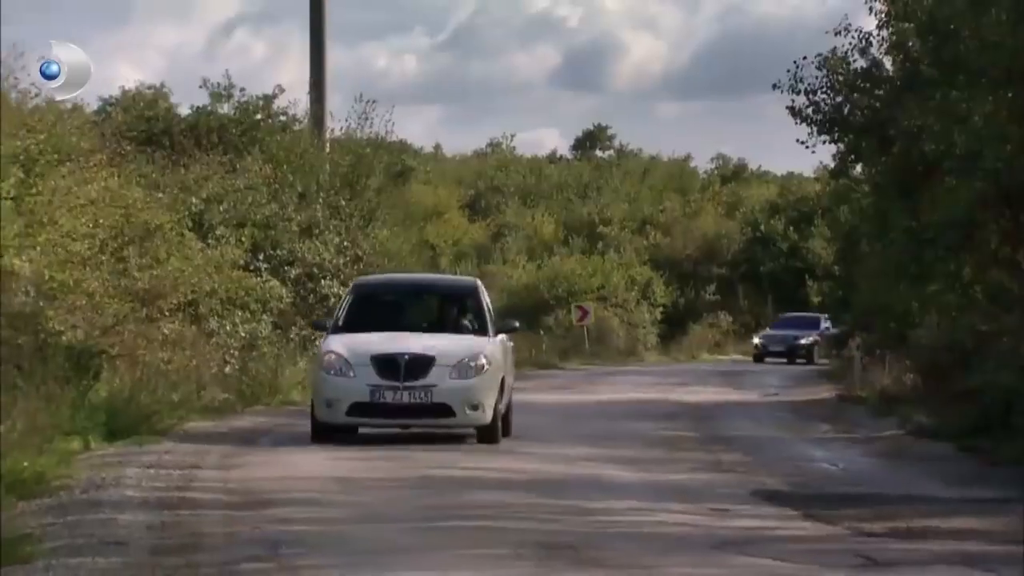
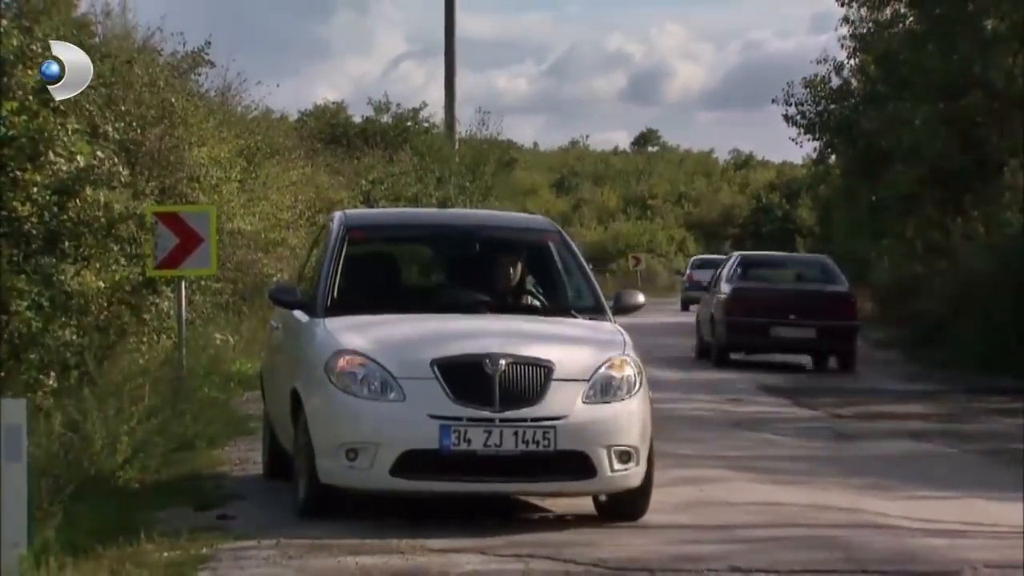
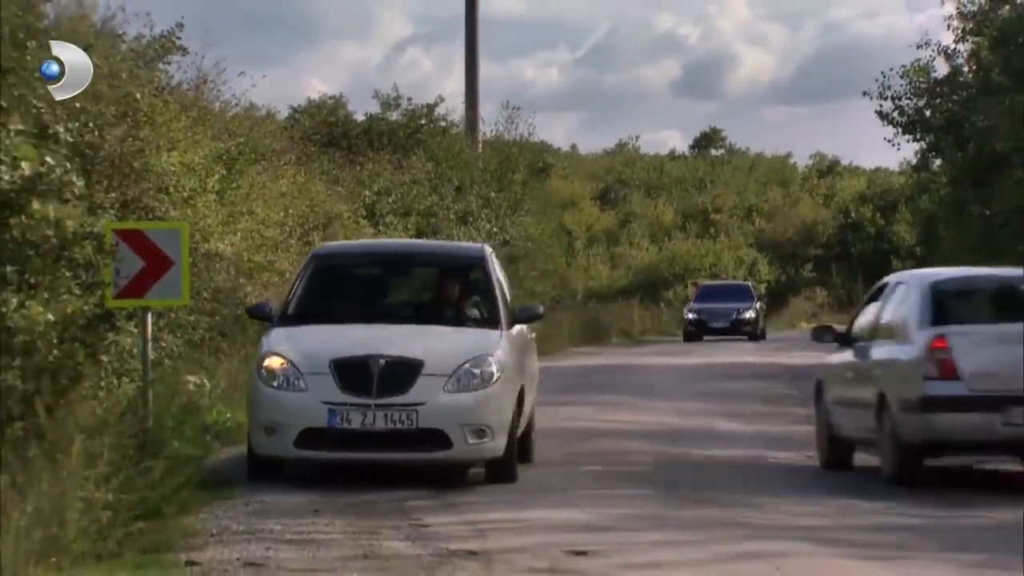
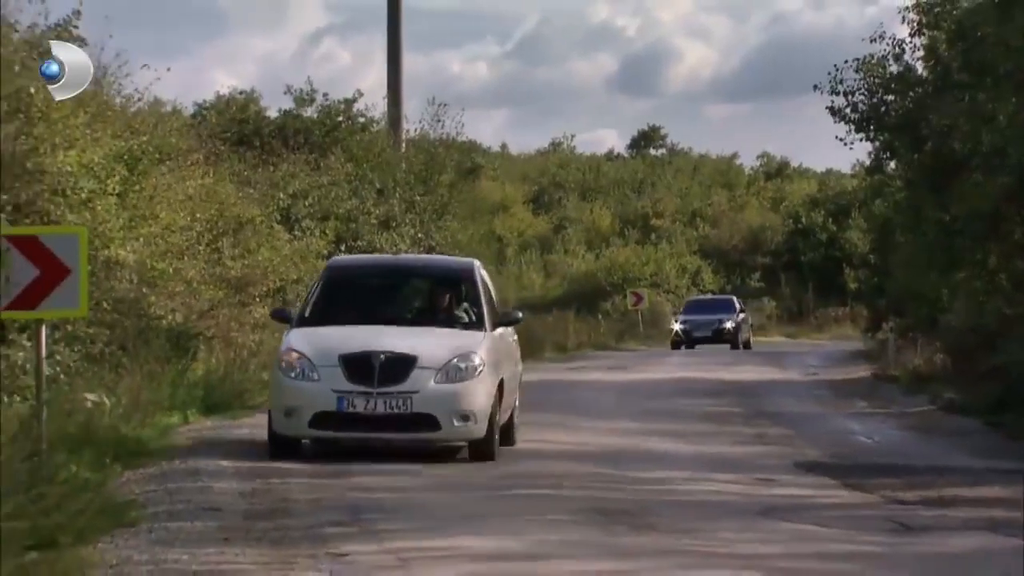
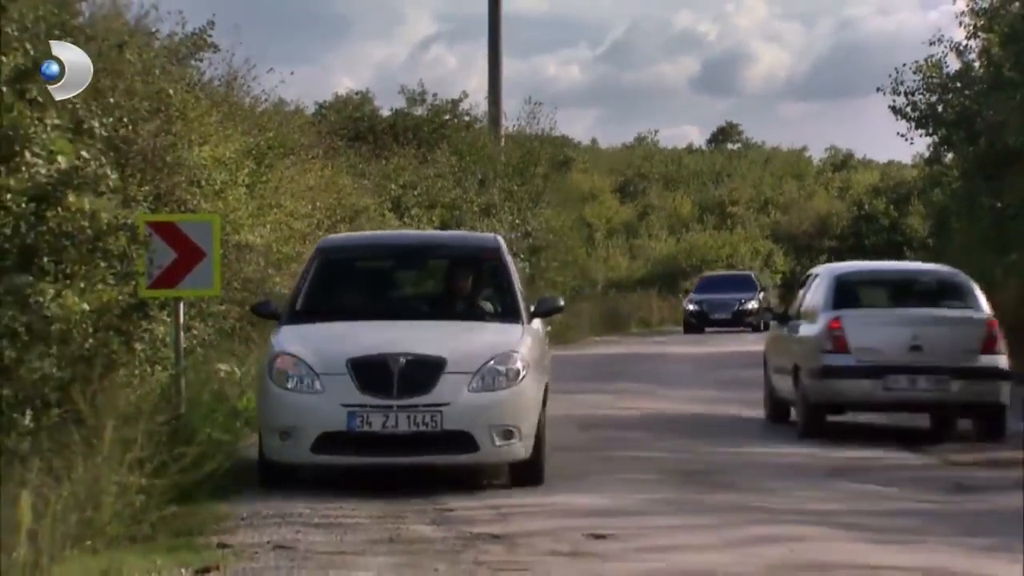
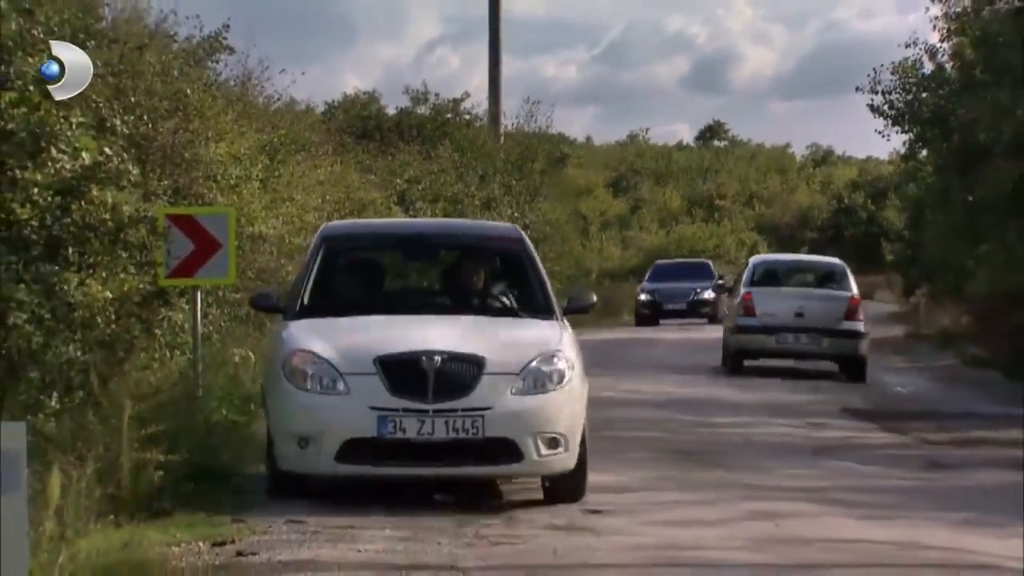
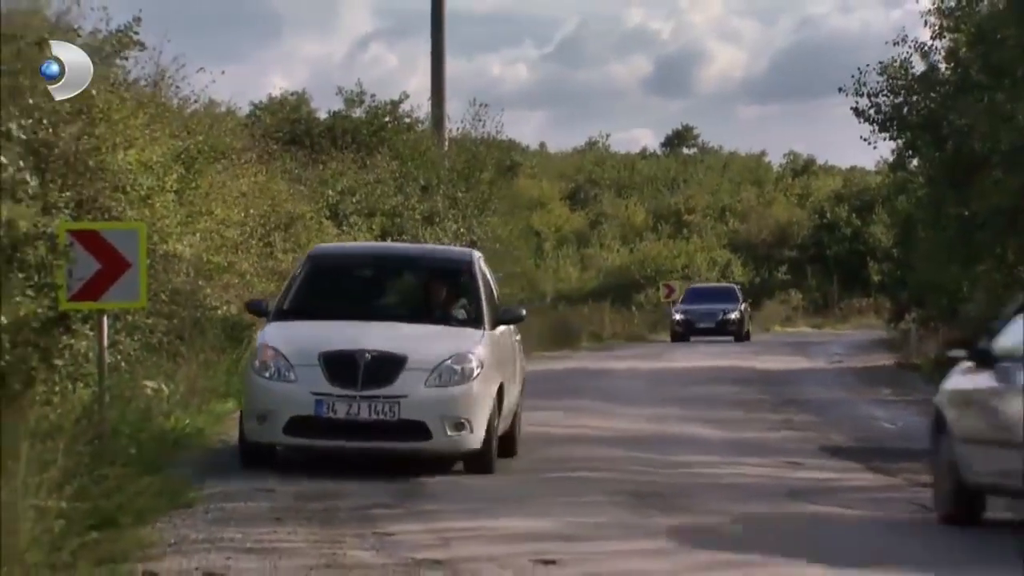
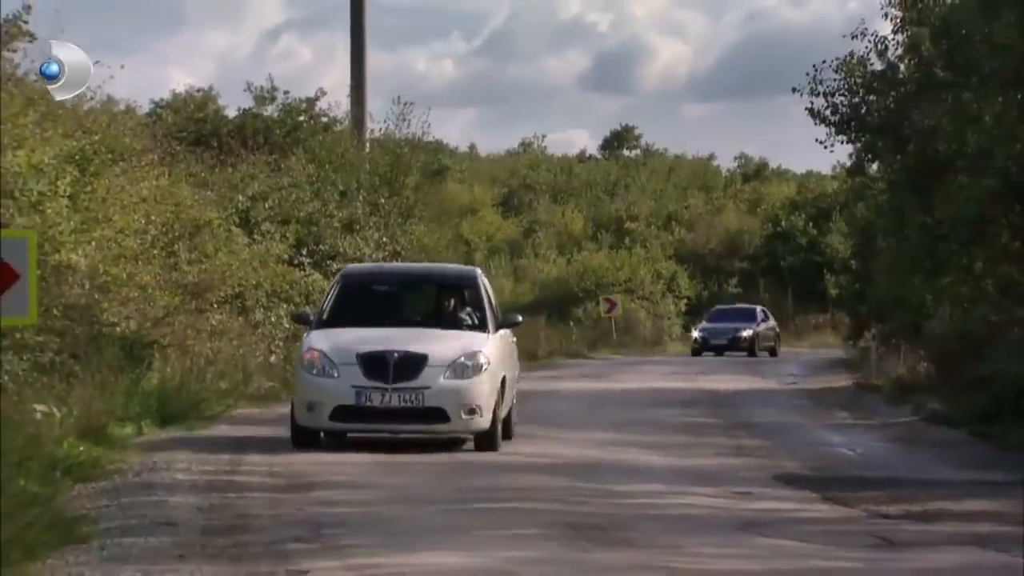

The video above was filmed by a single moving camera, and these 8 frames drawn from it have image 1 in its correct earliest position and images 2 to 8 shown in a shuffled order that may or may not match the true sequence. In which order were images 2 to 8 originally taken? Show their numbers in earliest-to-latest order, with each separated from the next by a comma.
8, 4, 7, 3, 5, 6, 2
